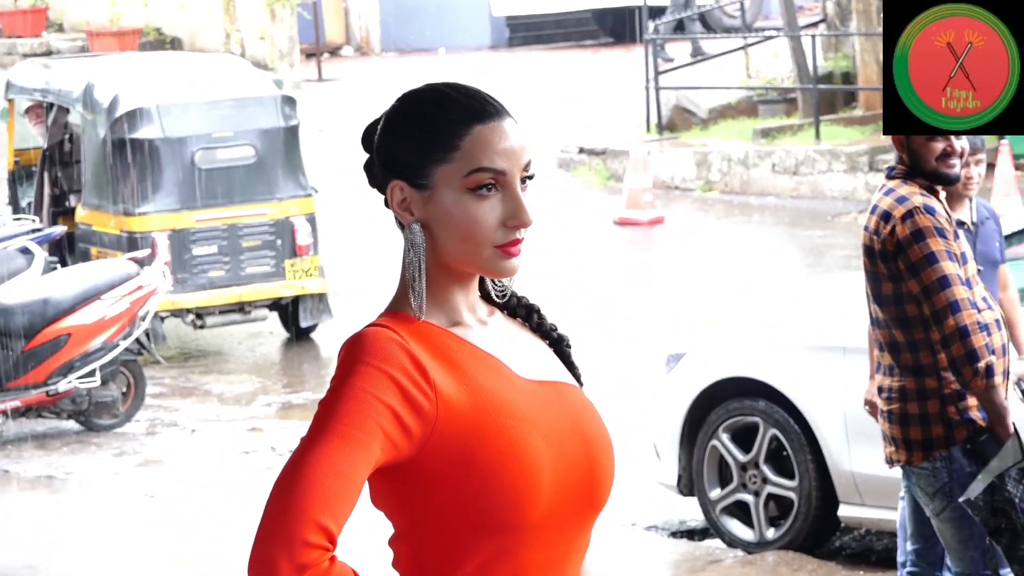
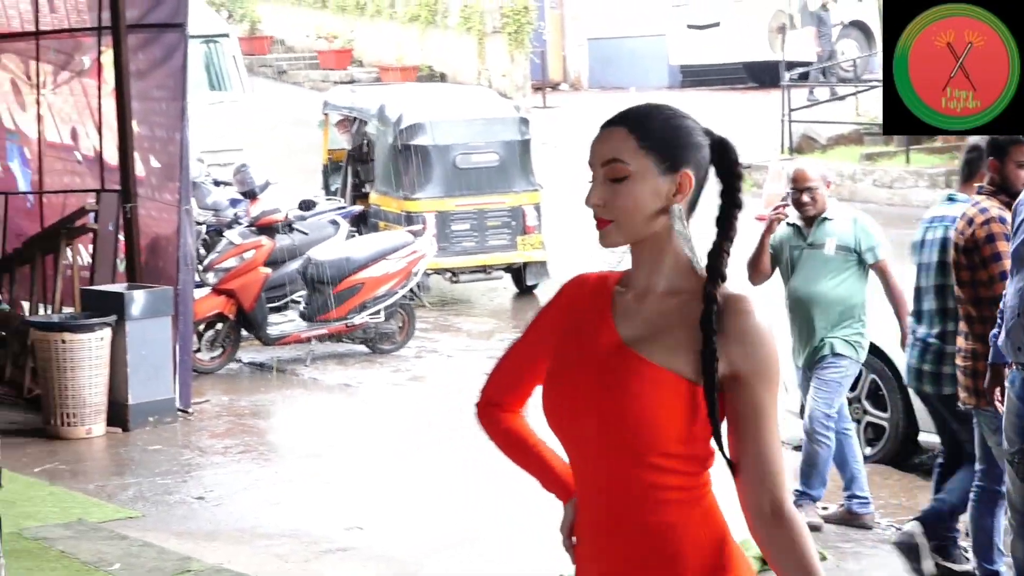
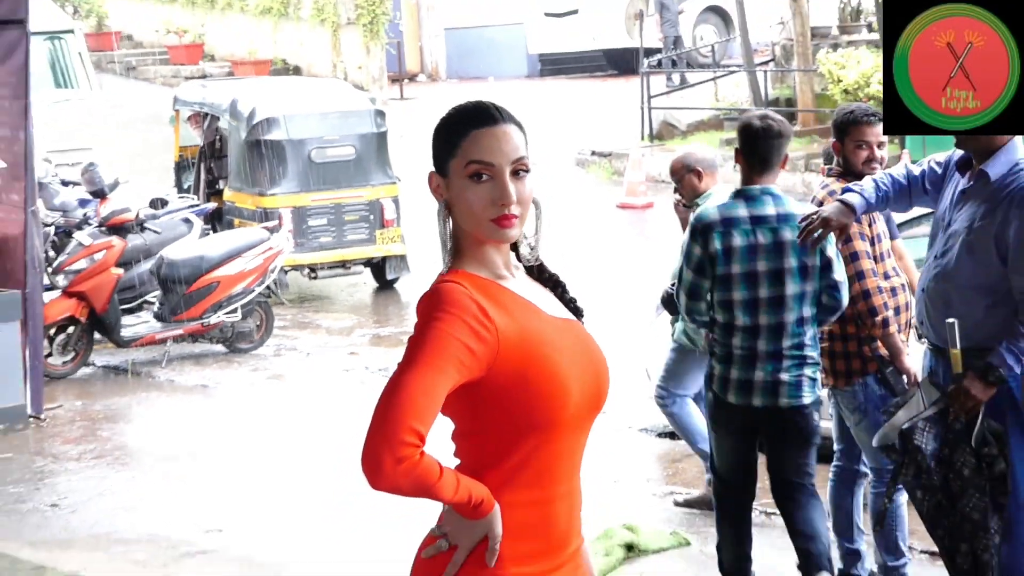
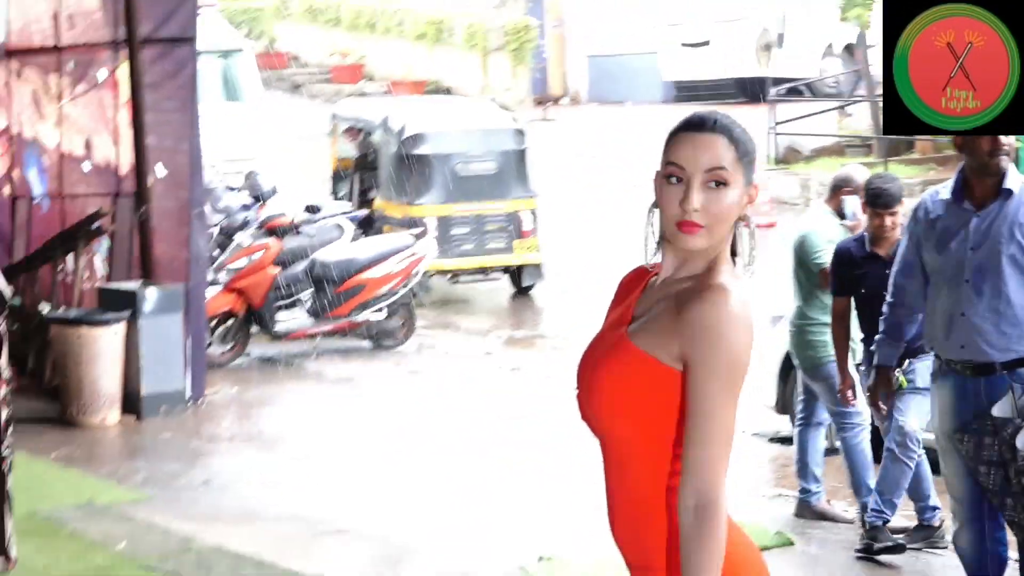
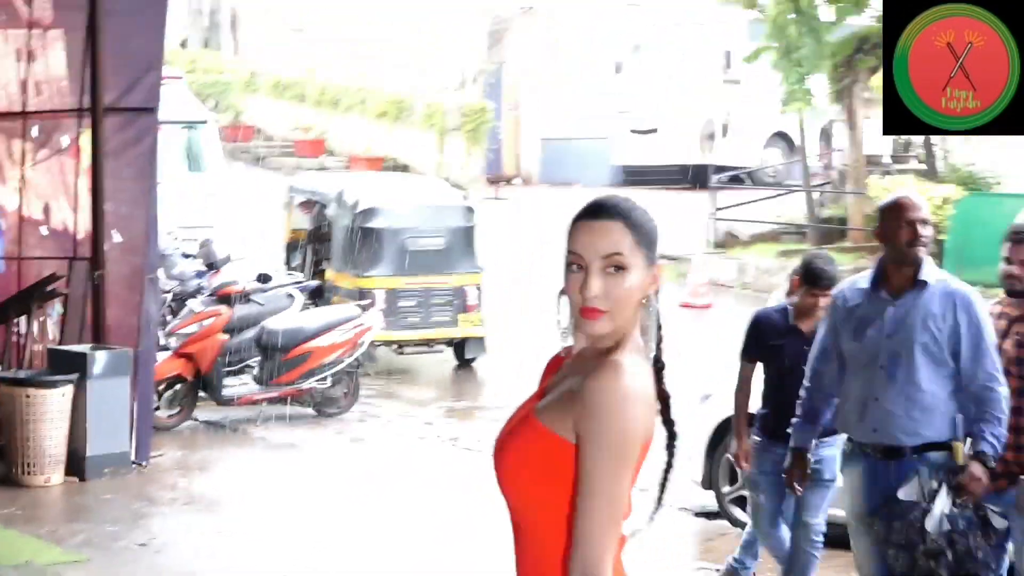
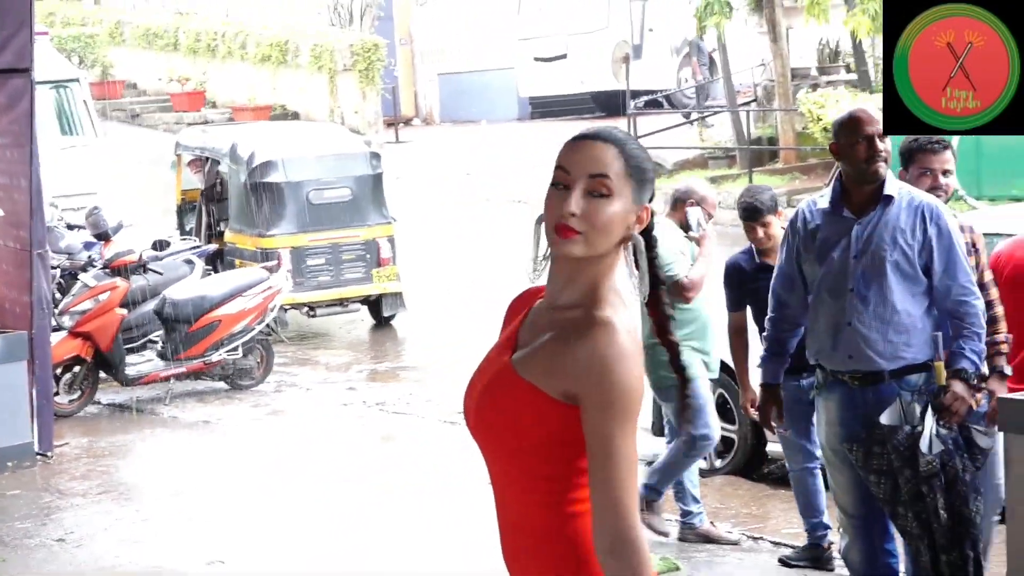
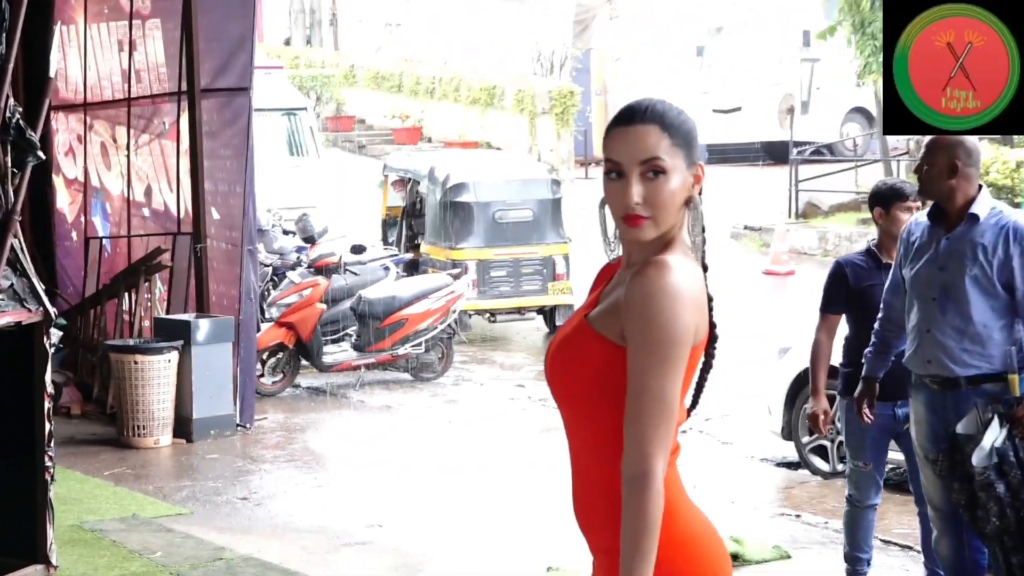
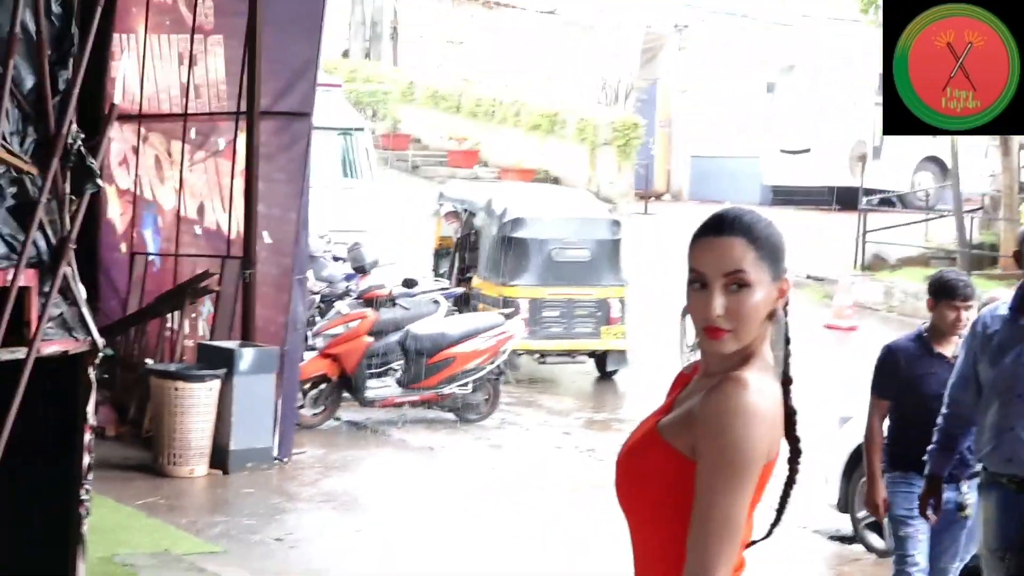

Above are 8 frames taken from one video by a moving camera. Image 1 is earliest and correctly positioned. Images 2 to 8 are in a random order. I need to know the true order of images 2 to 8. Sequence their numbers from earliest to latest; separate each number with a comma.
3, 2, 6, 4, 5, 8, 7
